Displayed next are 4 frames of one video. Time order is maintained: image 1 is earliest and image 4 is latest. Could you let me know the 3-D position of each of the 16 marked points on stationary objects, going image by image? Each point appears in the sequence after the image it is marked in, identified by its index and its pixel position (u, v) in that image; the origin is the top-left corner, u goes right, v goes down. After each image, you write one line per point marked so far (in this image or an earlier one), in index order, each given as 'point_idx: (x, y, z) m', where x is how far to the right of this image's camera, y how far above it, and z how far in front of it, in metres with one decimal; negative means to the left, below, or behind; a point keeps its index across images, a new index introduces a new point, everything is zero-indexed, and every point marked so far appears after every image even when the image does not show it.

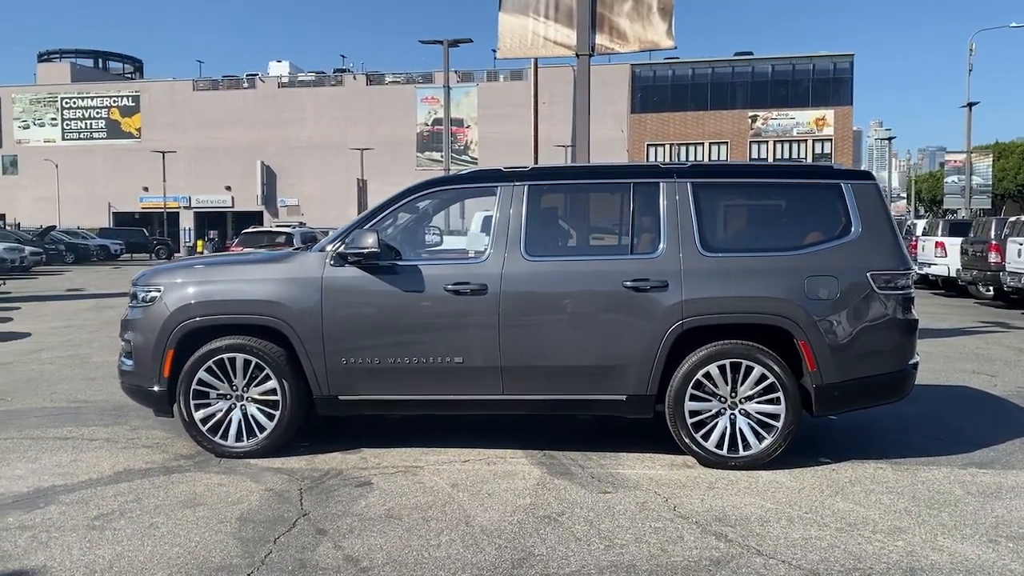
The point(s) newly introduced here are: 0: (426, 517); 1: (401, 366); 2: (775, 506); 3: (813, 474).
0: (-0.5, -1.2, +4.7) m
1: (-0.7, -0.5, +5.8) m
2: (+1.5, -1.2, +4.9) m
3: (+1.9, -1.2, +5.6) m
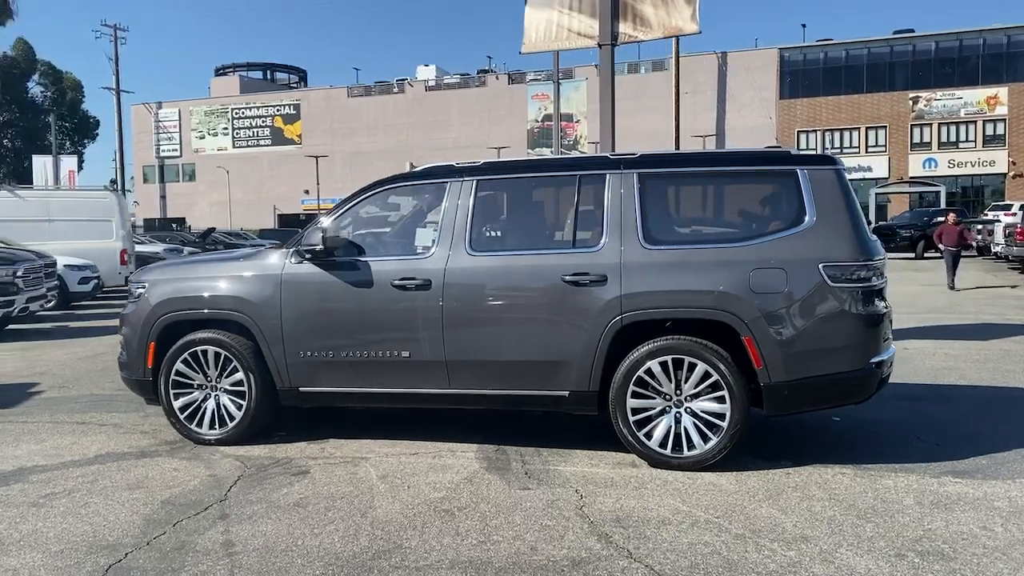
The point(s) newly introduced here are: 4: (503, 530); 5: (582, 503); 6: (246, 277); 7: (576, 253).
0: (-1.0, -1.2, +4.8) m
1: (-1.1, -0.5, +6.0) m
2: (+0.9, -1.2, +4.7) m
3: (+1.5, -1.1, +5.3) m
4: (0.0, -1.2, +4.4) m
5: (+0.4, -1.2, +4.8) m
6: (-1.9, +0.1, +6.1) m
7: (+0.4, +0.2, +5.6) m
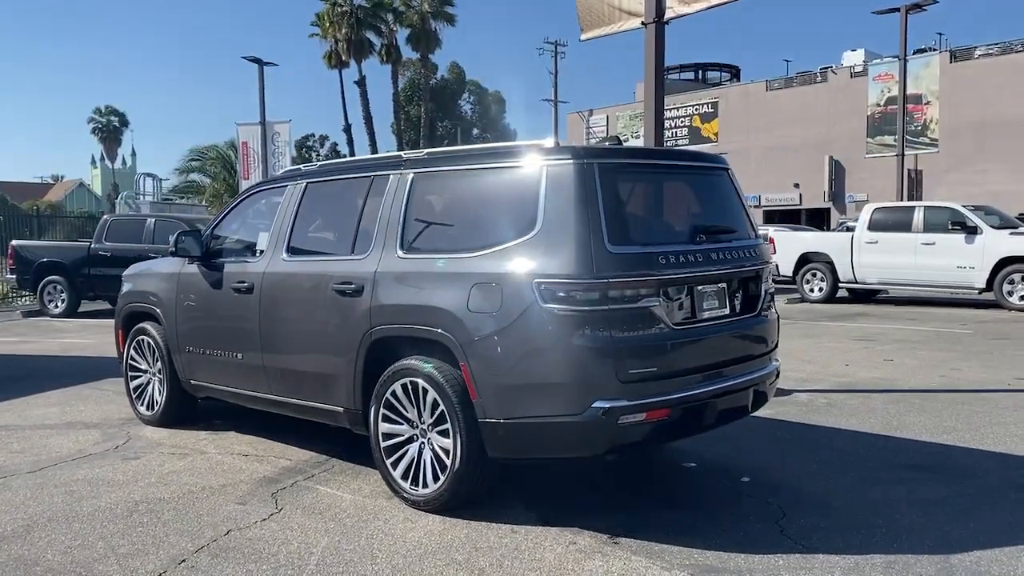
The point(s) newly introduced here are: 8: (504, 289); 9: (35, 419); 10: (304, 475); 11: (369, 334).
0: (-2.6, -1.2, +5.2) m
1: (-2.1, -0.5, +6.3) m
2: (-1.0, -1.3, +4.2) m
3: (-0.2, -1.2, +4.4) m
4: (-2.0, -1.3, +4.4) m
5: (-1.4, -1.2, +4.6) m
6: (-2.7, +0.1, +6.8) m
7: (-1.0, +0.2, +5.2) m
8: (0.0, 0.0, +4.3) m
9: (-4.0, -1.1, +7.3) m
10: (-1.3, -1.2, +5.5) m
11: (-0.8, -0.3, +5.0) m
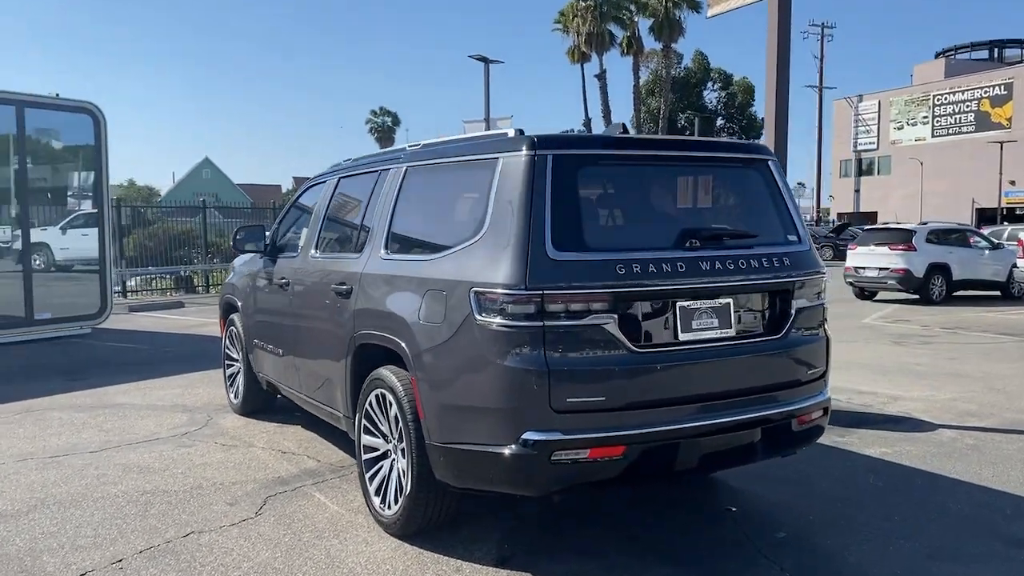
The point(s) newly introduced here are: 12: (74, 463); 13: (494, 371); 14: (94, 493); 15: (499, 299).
0: (-2.5, -1.2, +5.5) m
1: (-1.7, -0.5, +6.3) m
2: (-1.2, -1.3, +4.0) m
3: (-0.5, -1.3, +4.0) m
4: (-2.1, -1.2, +4.5) m
5: (-1.5, -1.2, +4.5) m
6: (-2.1, +0.1, +7.0) m
7: (-0.9, +0.1, +5.0) m
8: (-0.3, 0.0, +3.9) m
9: (-3.2, -1.0, +7.8) m
10: (-1.2, -1.2, +5.3) m
11: (-0.8, -0.3, +4.7) m
12: (-2.9, -1.1, +5.8) m
13: (-0.1, -0.3, +3.6) m
14: (-2.4, -1.2, +5.1) m
15: (0.0, 0.0, +3.6) m
